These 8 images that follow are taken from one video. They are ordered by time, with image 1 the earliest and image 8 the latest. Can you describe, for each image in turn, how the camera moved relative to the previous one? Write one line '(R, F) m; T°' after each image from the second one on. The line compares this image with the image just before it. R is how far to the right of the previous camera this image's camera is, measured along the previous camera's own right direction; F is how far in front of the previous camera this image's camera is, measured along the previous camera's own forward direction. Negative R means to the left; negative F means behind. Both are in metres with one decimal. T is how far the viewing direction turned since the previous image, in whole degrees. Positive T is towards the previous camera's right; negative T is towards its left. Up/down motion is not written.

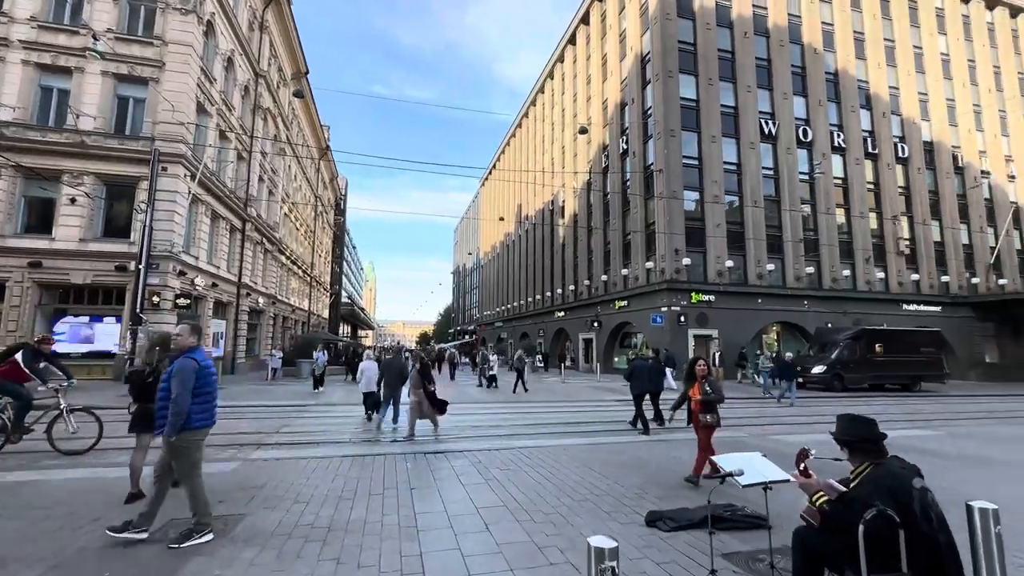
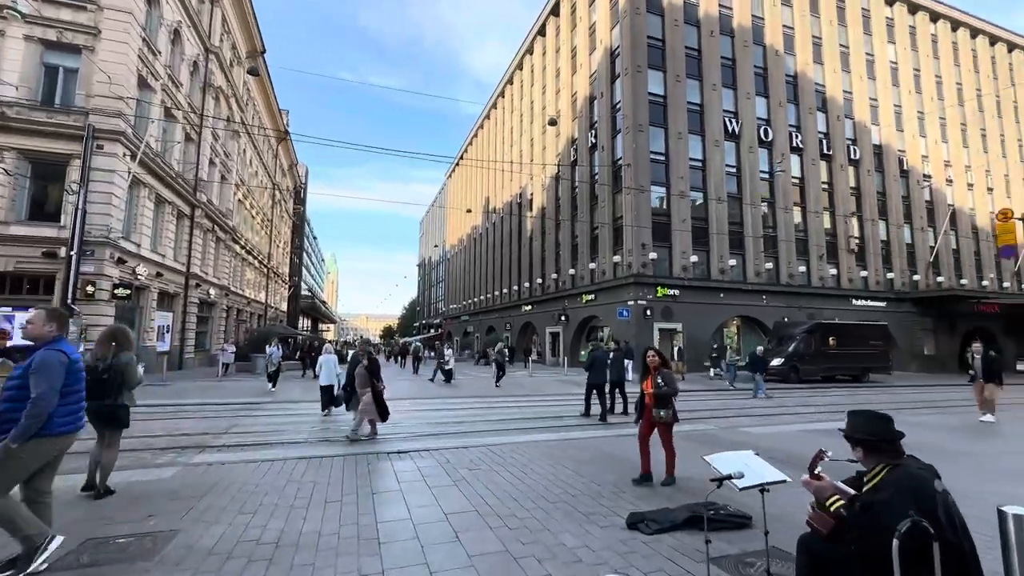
(-0.1, +0.4) m; +4°
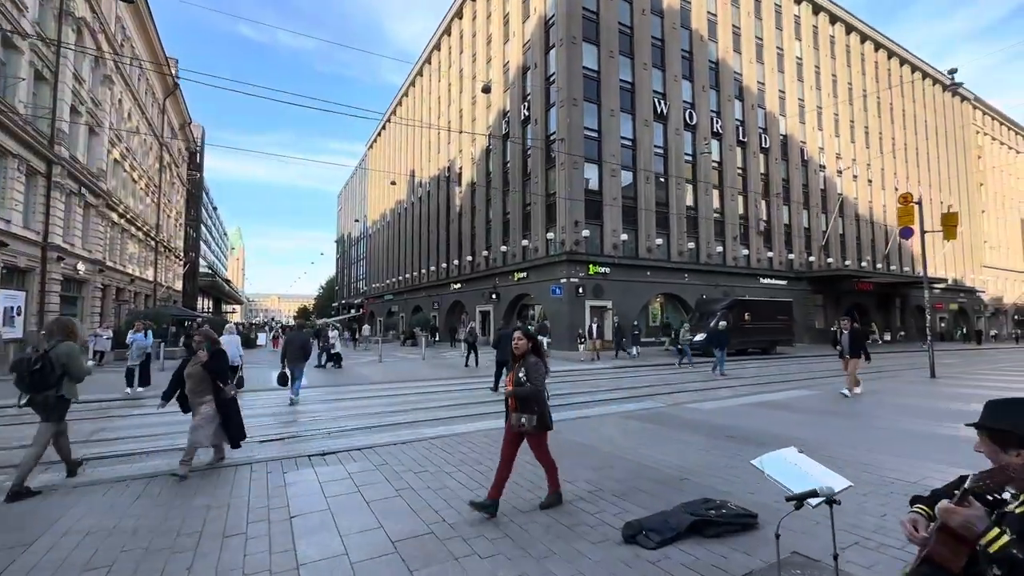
(-0.3, +1.1) m; +10°
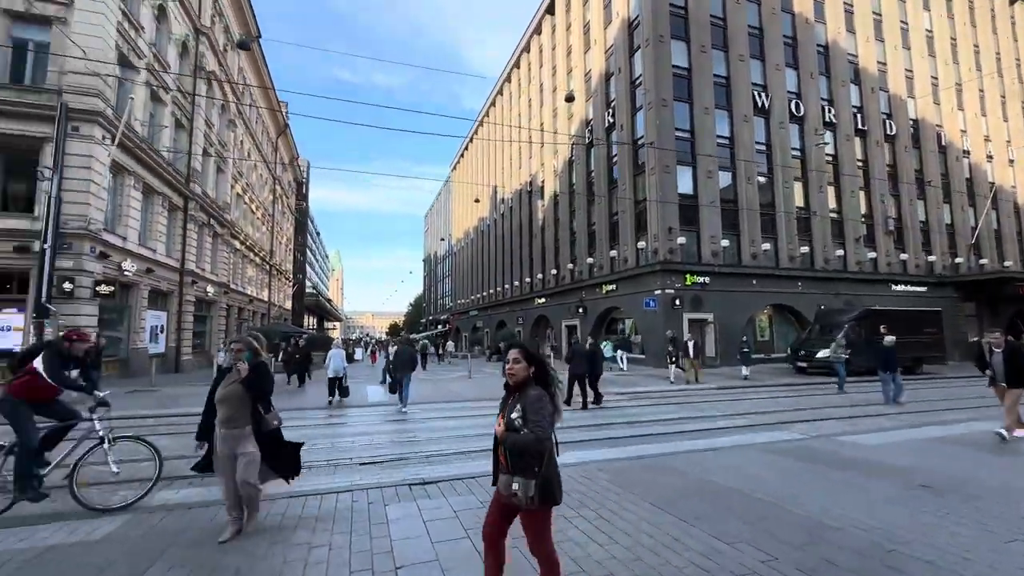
(-0.5, +0.7) m; -10°
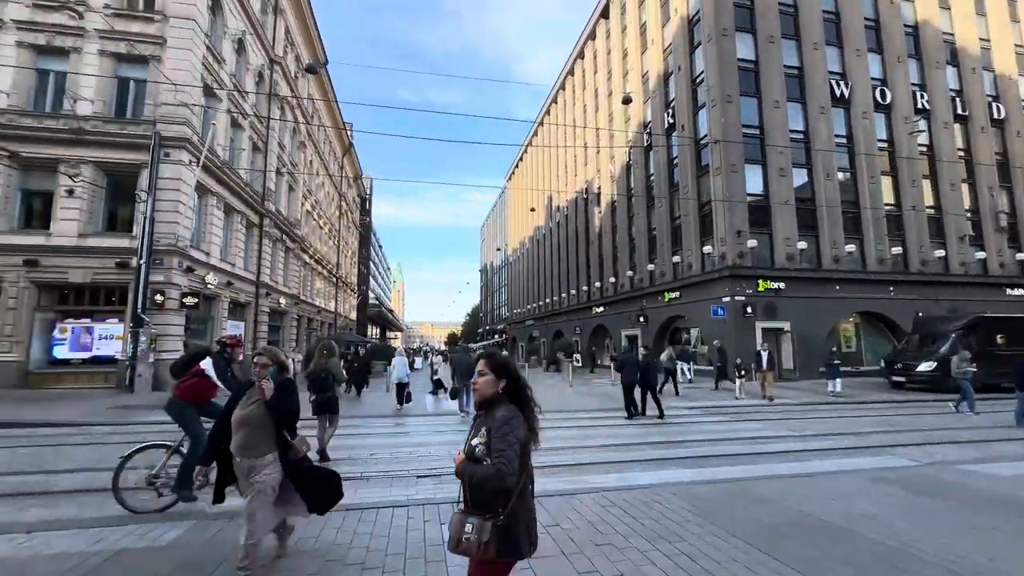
(-0.1, +0.4) m; -7°
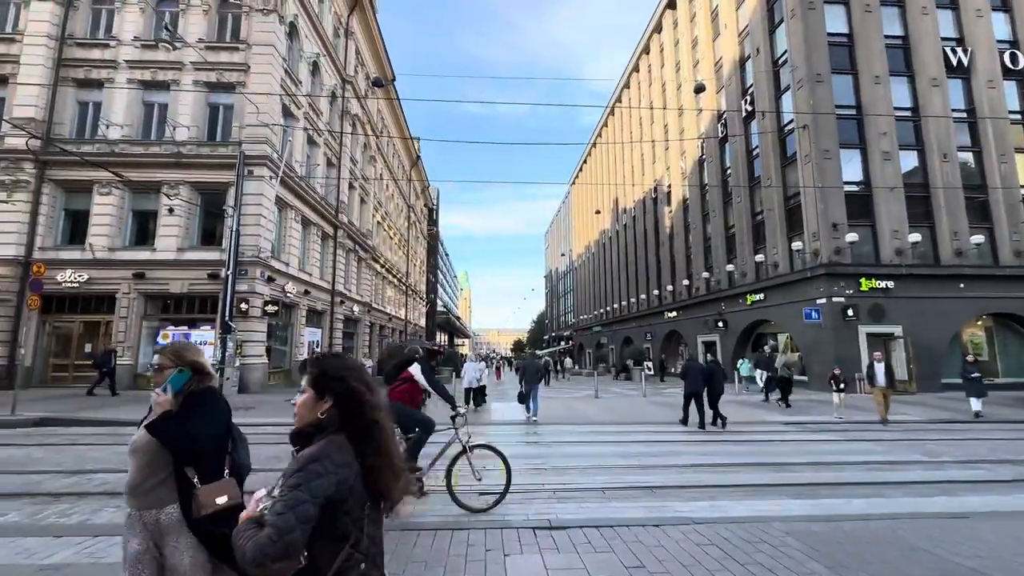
(0.0, +0.6) m; -8°
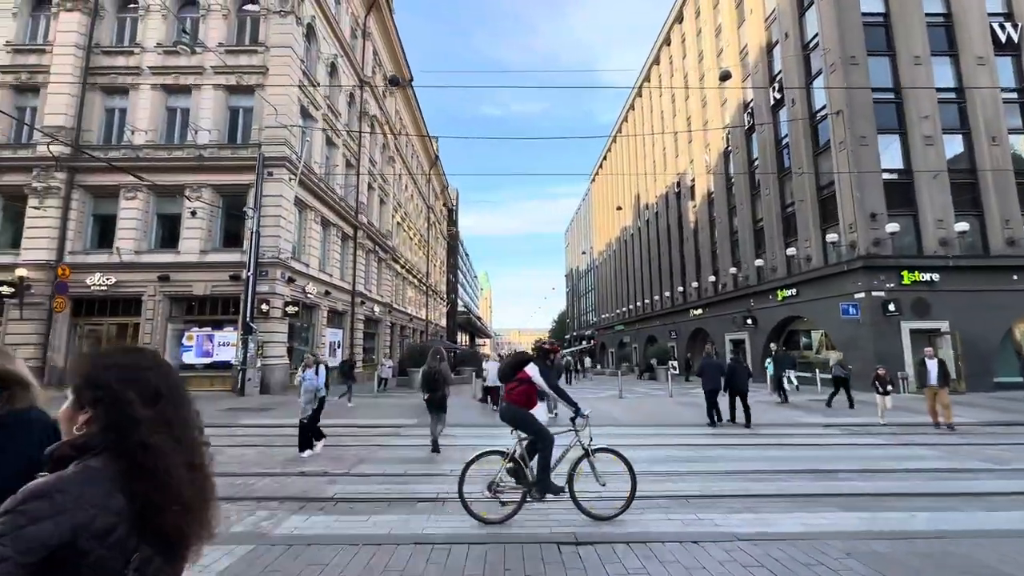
(0.0, +0.4) m; -3°
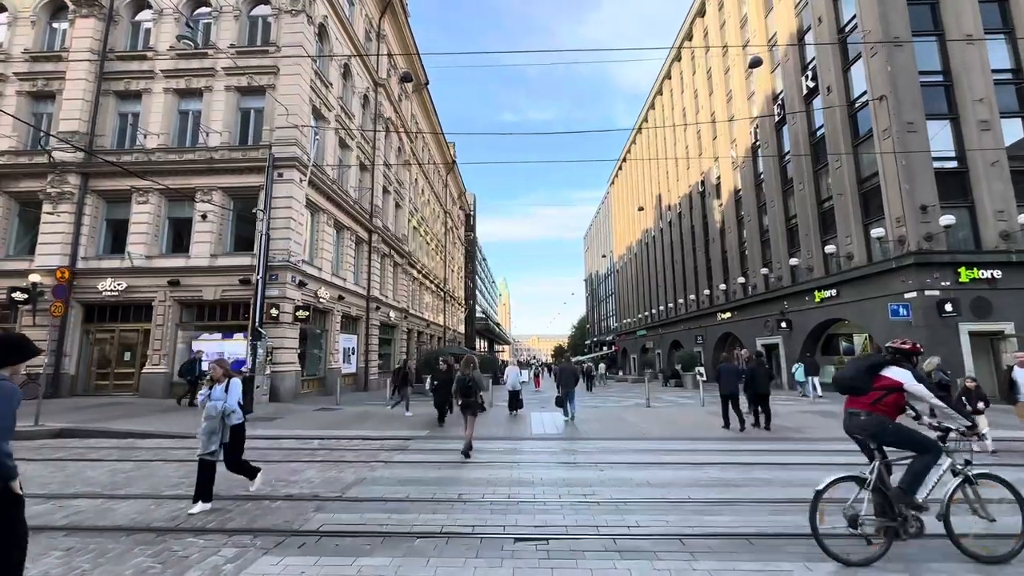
(0.0, +1.0) m; -2°
